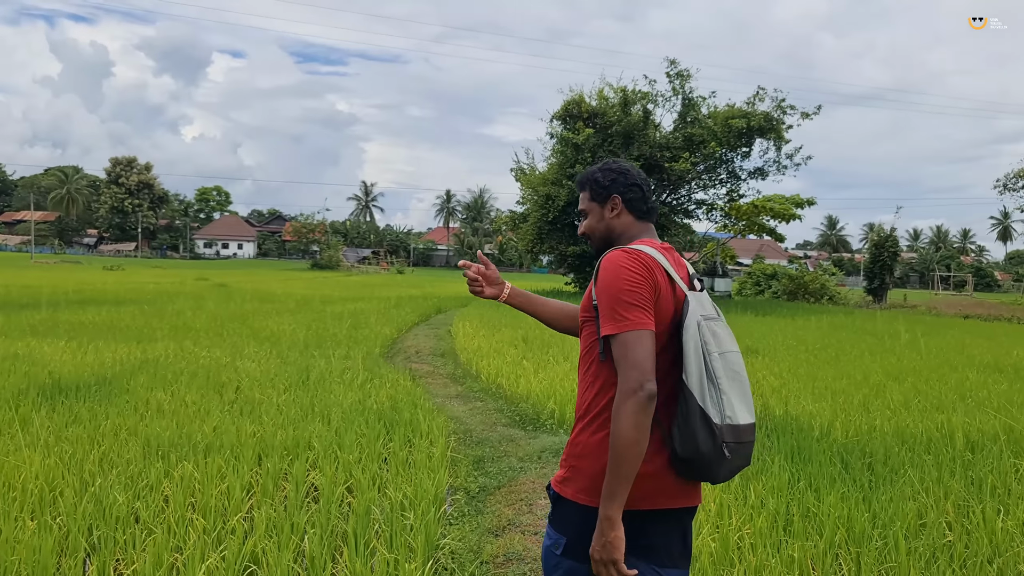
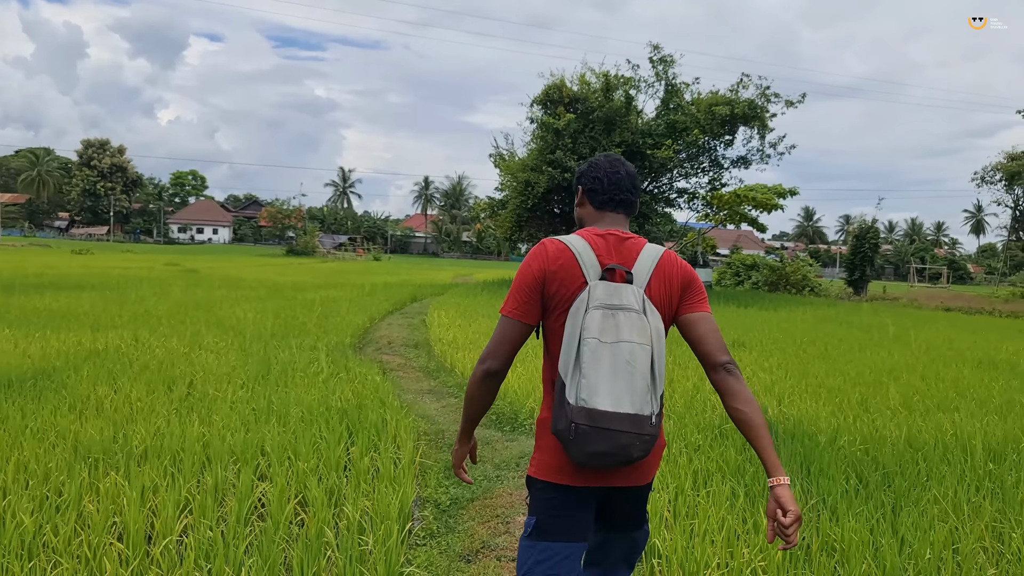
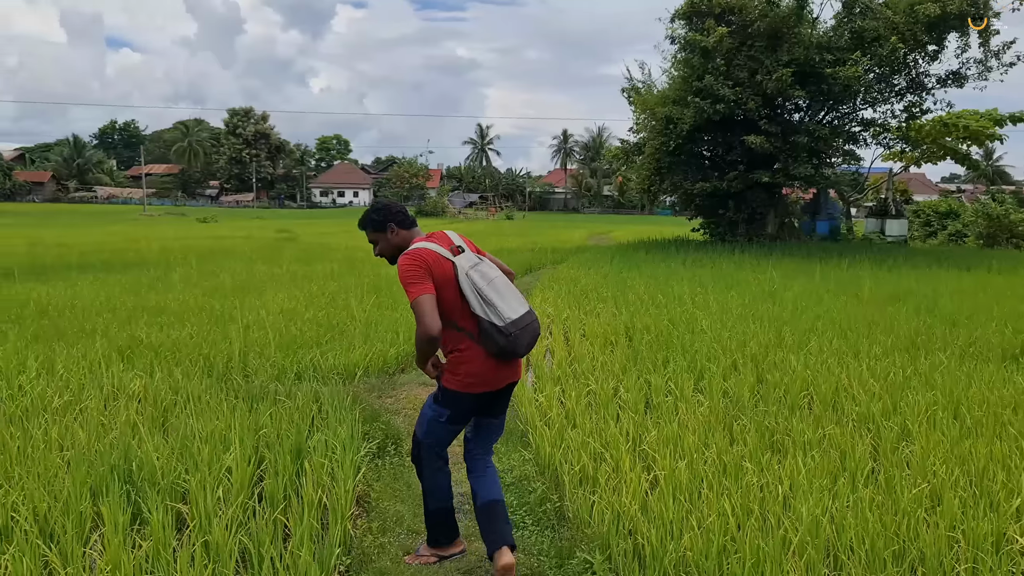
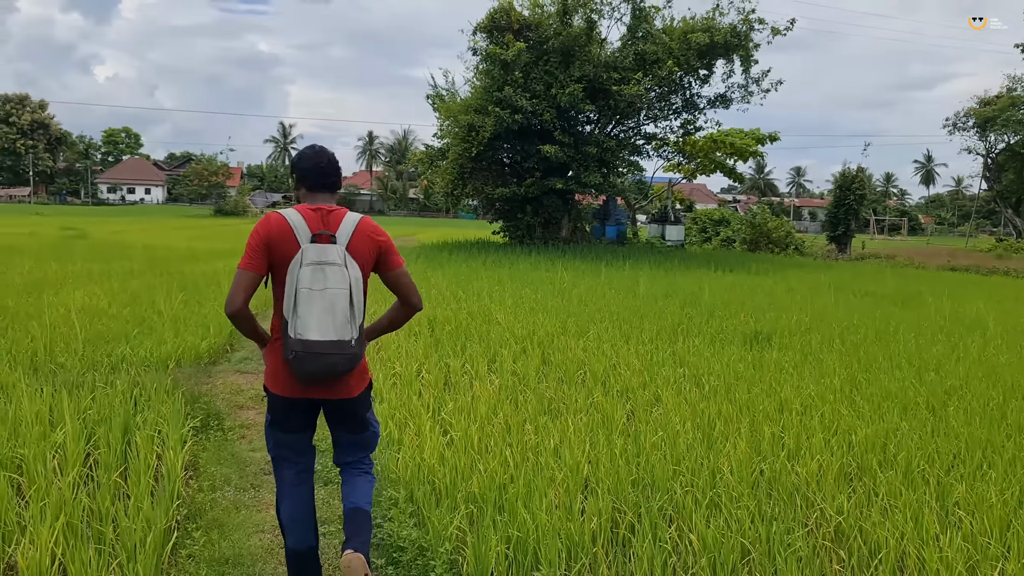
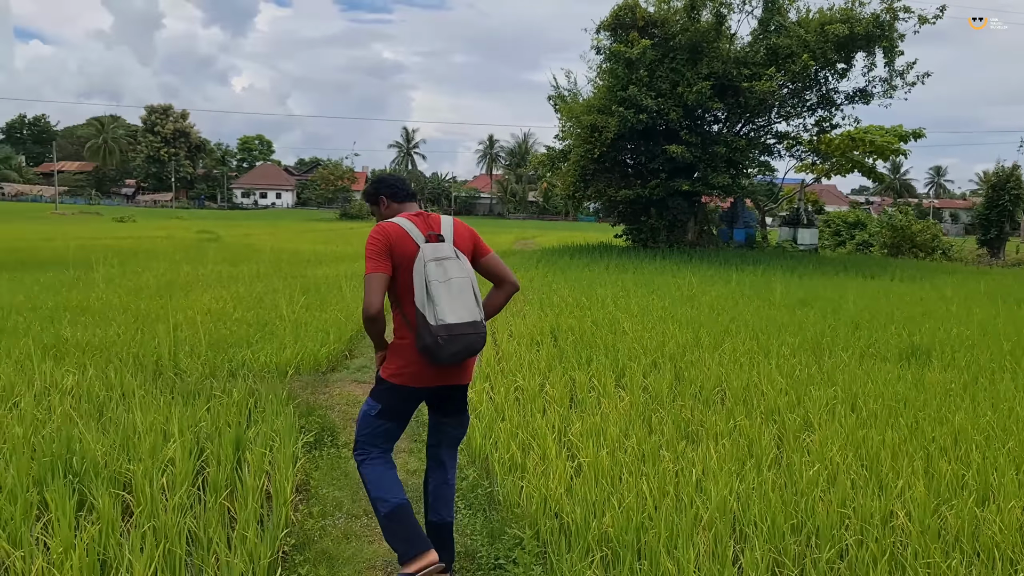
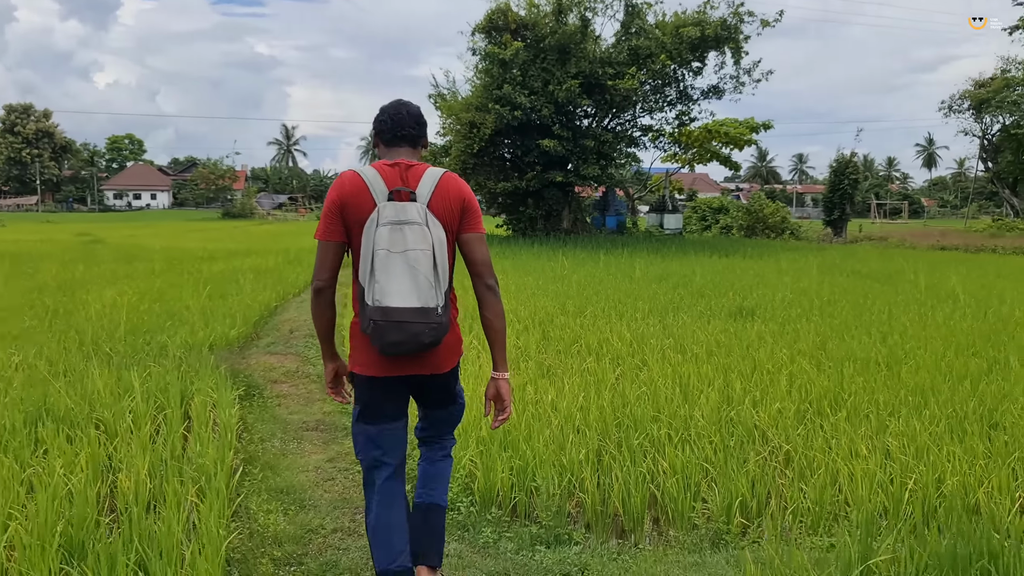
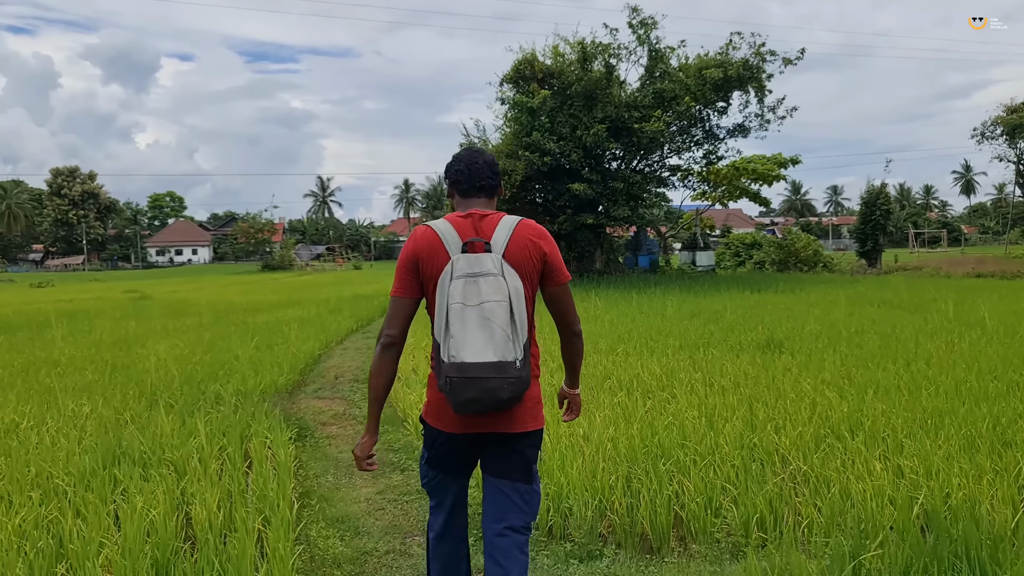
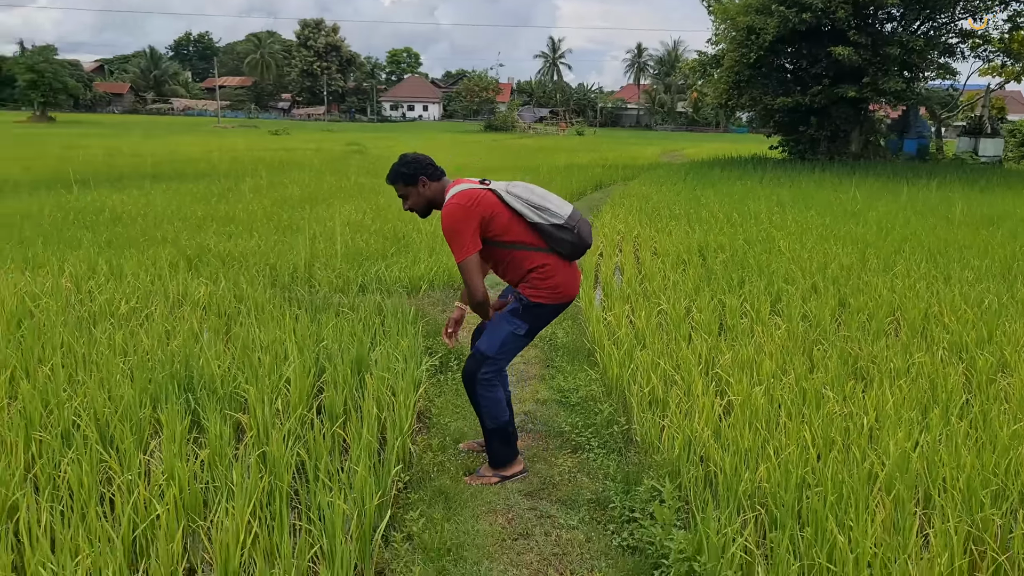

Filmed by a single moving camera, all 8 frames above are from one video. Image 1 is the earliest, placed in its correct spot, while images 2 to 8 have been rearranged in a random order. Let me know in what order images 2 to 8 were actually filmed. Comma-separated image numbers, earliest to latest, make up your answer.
2, 7, 6, 4, 5, 3, 8
